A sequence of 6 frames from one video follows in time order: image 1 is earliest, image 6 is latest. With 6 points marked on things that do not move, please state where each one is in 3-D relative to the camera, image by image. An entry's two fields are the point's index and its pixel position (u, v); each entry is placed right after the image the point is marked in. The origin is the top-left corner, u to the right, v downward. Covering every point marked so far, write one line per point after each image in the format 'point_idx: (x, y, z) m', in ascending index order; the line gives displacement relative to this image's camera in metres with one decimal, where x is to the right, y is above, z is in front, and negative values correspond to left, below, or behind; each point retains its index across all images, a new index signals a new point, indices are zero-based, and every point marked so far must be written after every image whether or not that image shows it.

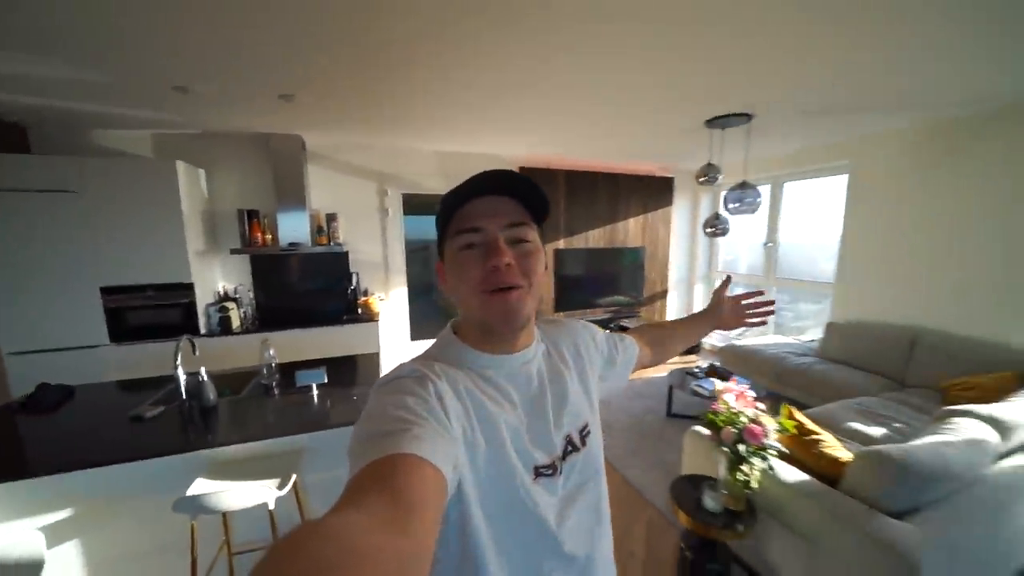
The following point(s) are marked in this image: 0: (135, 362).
0: (-1.6, -0.3, +1.9) m
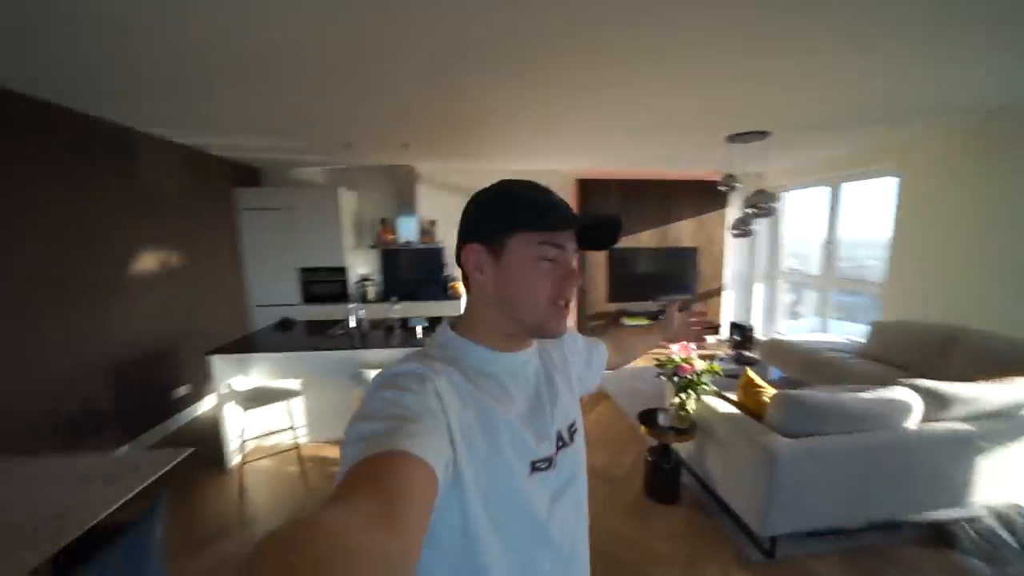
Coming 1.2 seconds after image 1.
0: (-1.3, -0.2, +2.9) m
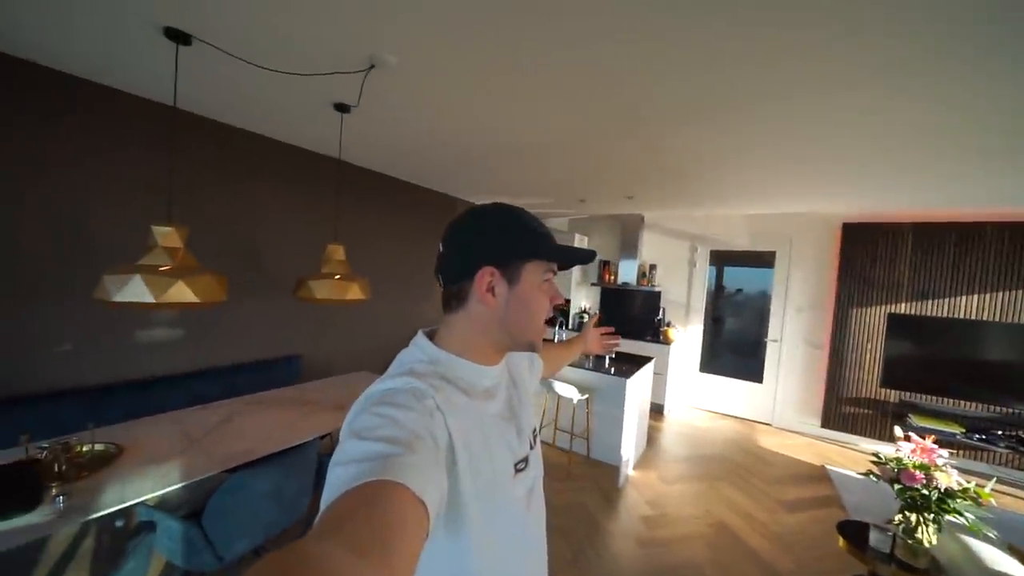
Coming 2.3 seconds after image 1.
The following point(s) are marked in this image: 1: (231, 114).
0: (+0.3, -0.4, +3.7) m
1: (-1.8, +1.1, +2.9) m
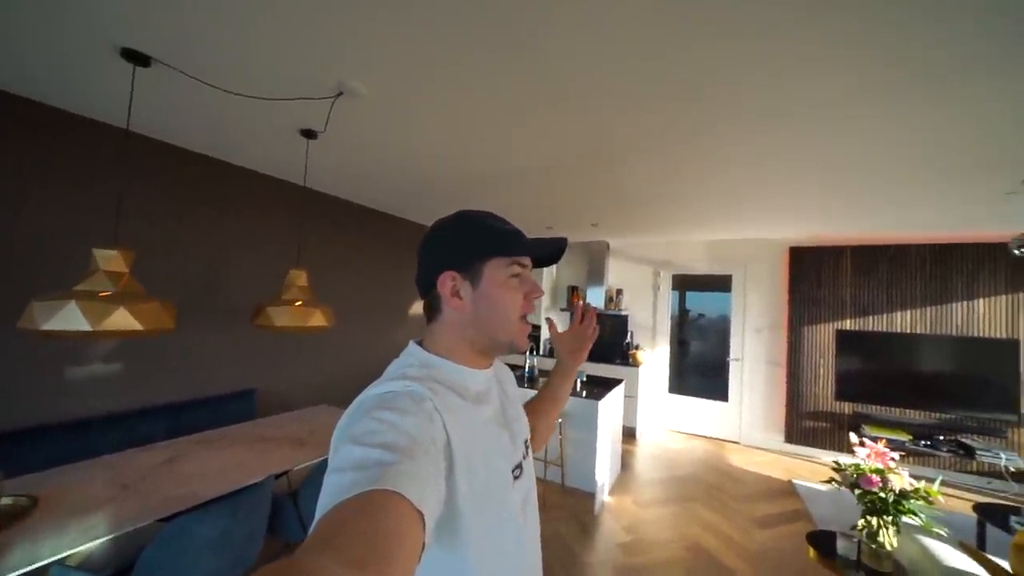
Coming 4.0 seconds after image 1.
0: (+0.1, -0.6, +3.7) m
1: (-2.0, +0.9, +2.8) m
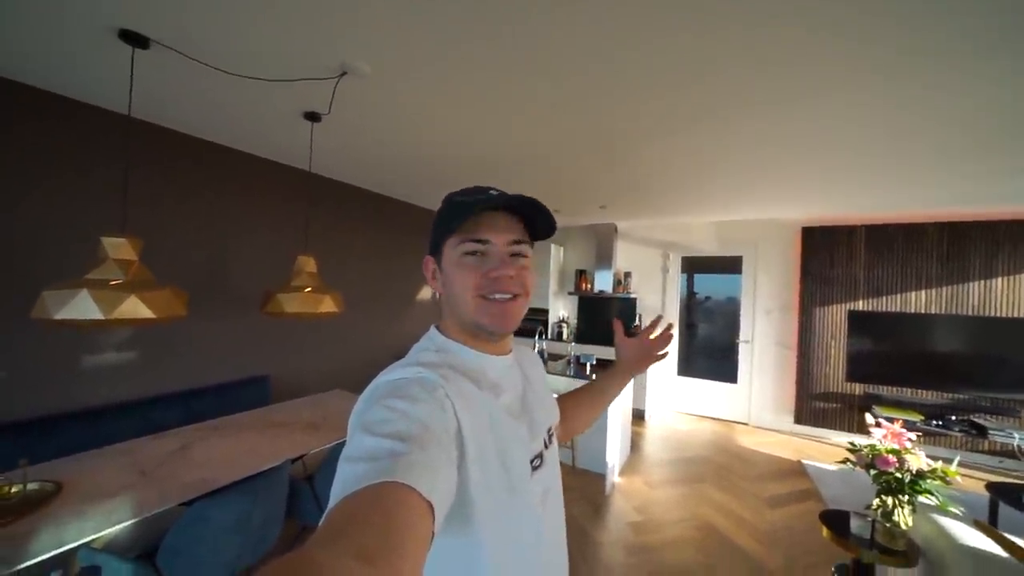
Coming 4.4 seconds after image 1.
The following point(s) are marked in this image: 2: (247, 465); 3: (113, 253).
0: (+0.1, -0.5, +3.7) m
1: (-2.0, +1.0, +2.7) m
2: (-1.4, -0.9, +2.3) m
3: (-2.0, +0.2, +2.3) m
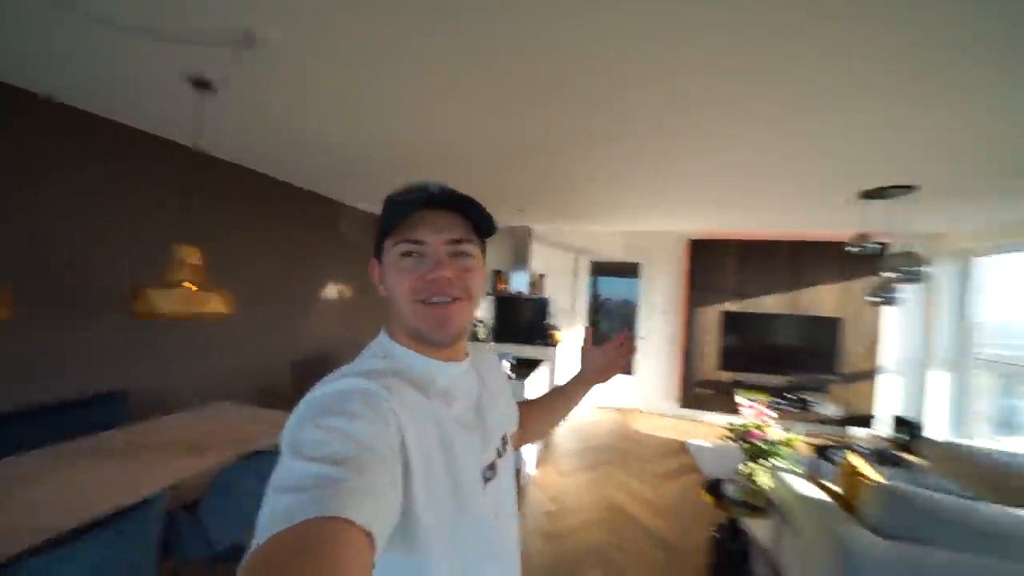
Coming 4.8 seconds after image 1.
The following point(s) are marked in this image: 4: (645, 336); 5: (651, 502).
0: (-0.6, -0.5, +3.6) m
1: (-2.3, +1.1, +2.1) m
2: (-1.7, -0.9, +1.9) m
3: (-2.3, +0.2, +1.6) m
4: (+1.6, -0.6, +6.3) m
5: (+0.9, -1.4, +2.9) m
